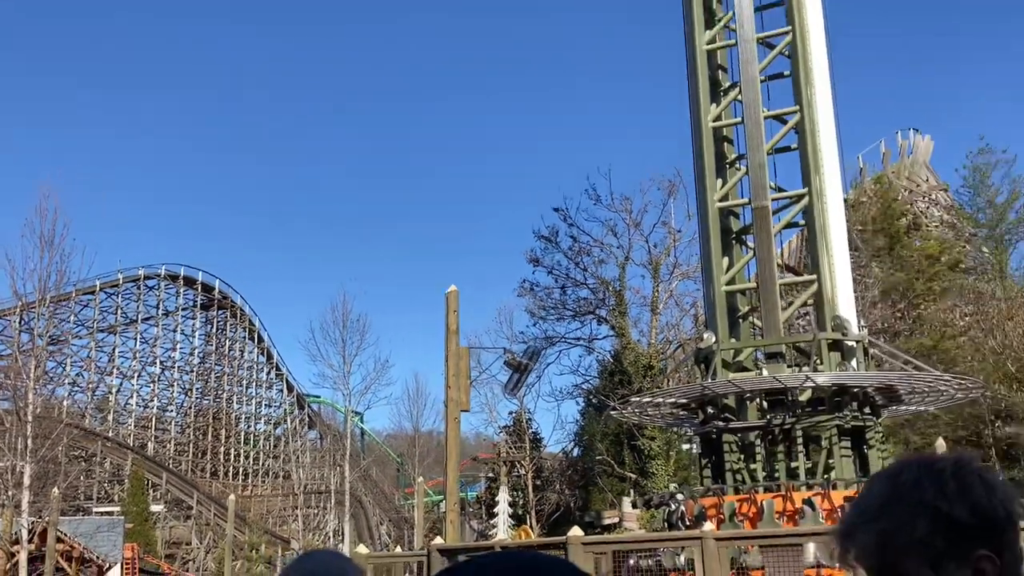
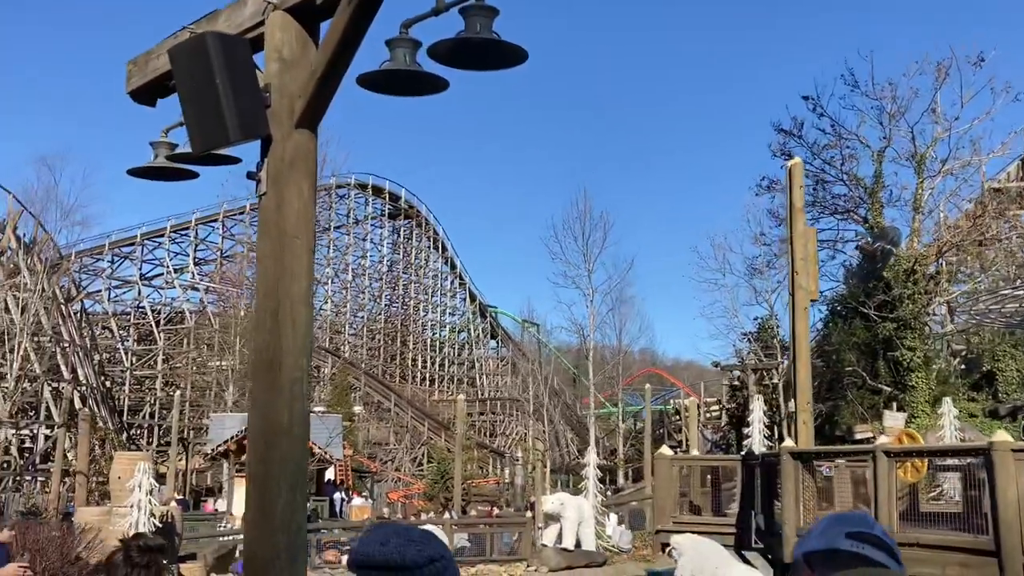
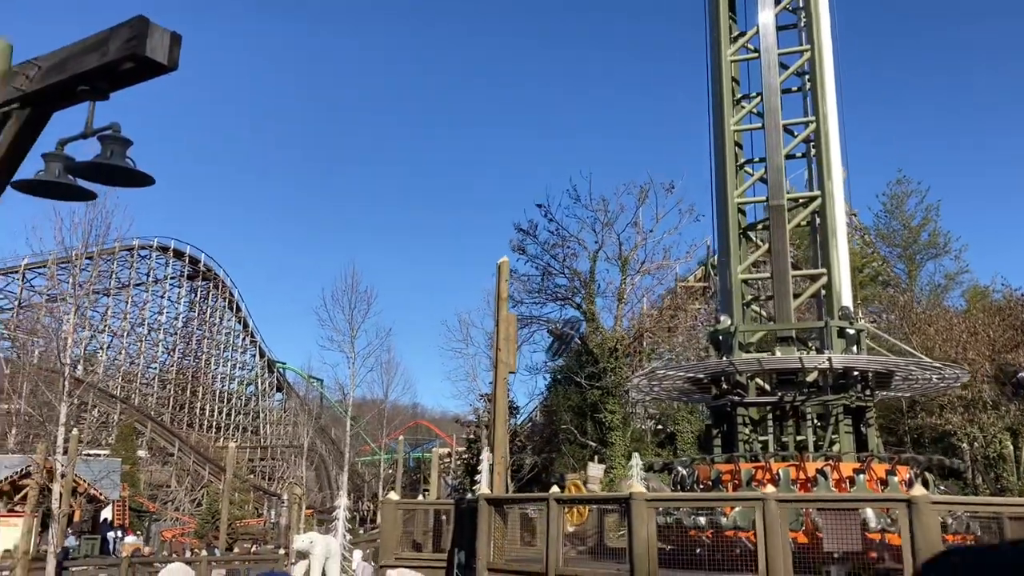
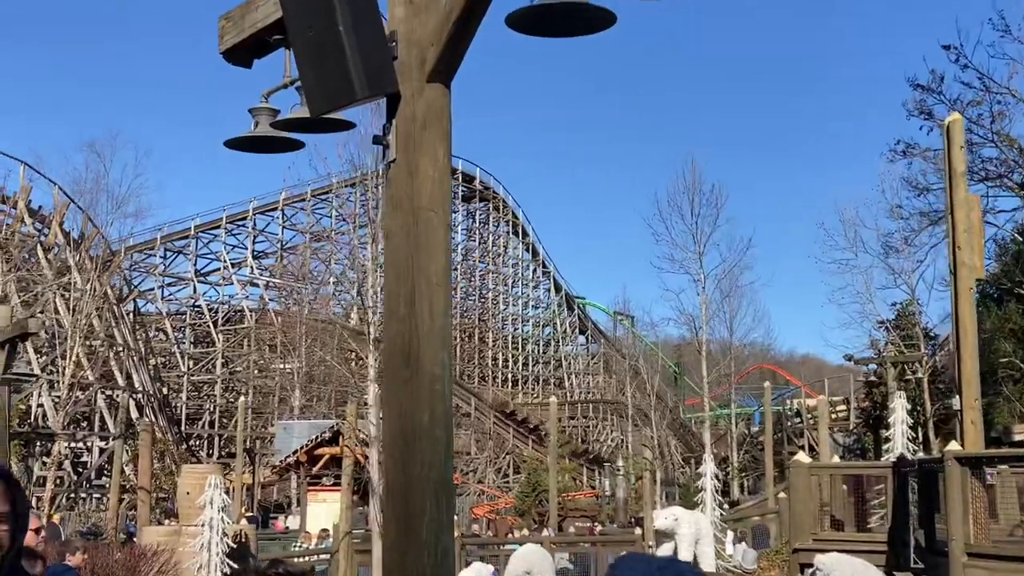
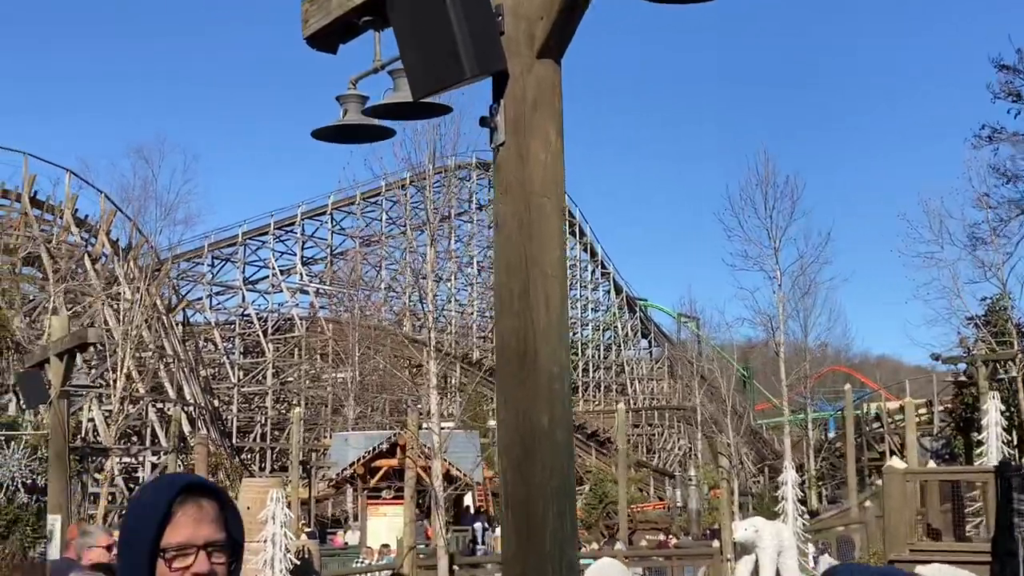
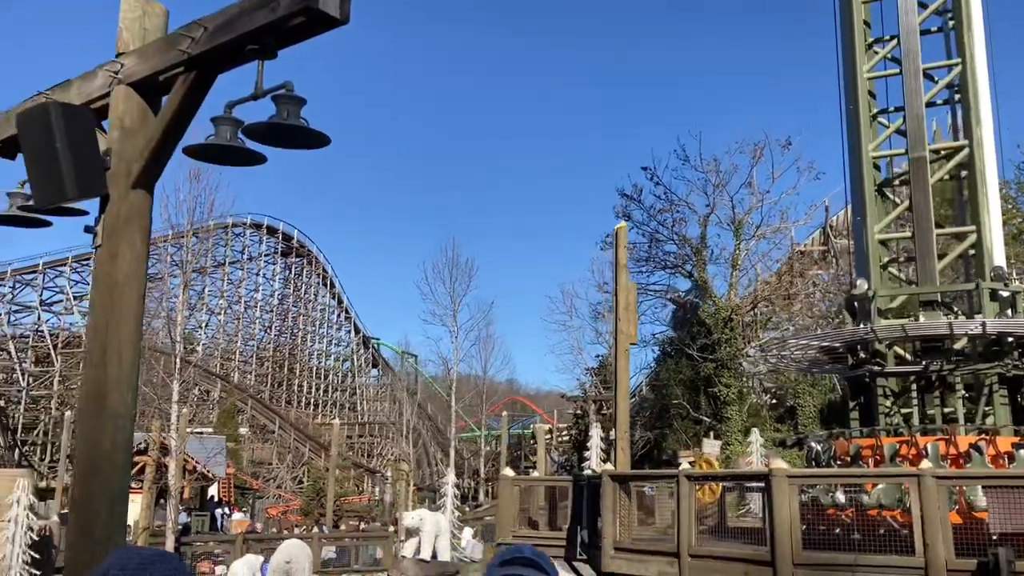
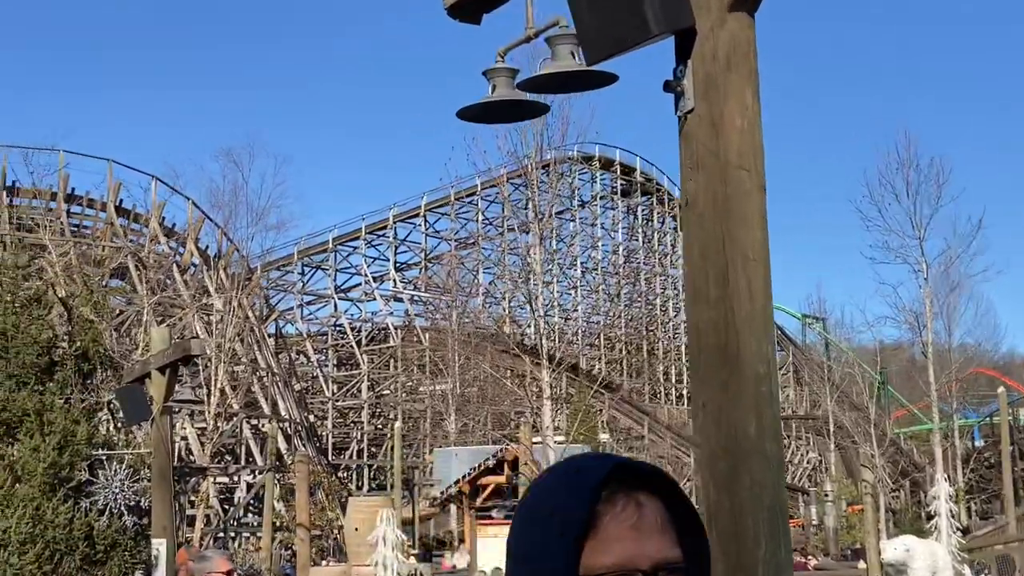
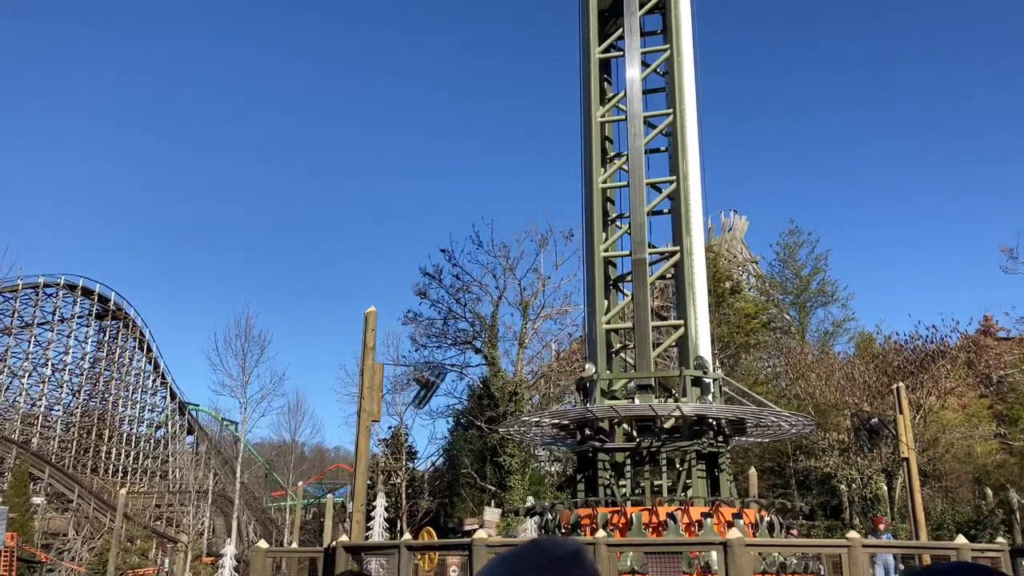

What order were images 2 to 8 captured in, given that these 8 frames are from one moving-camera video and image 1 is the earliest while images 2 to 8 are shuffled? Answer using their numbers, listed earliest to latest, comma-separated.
8, 3, 6, 2, 4, 5, 7
